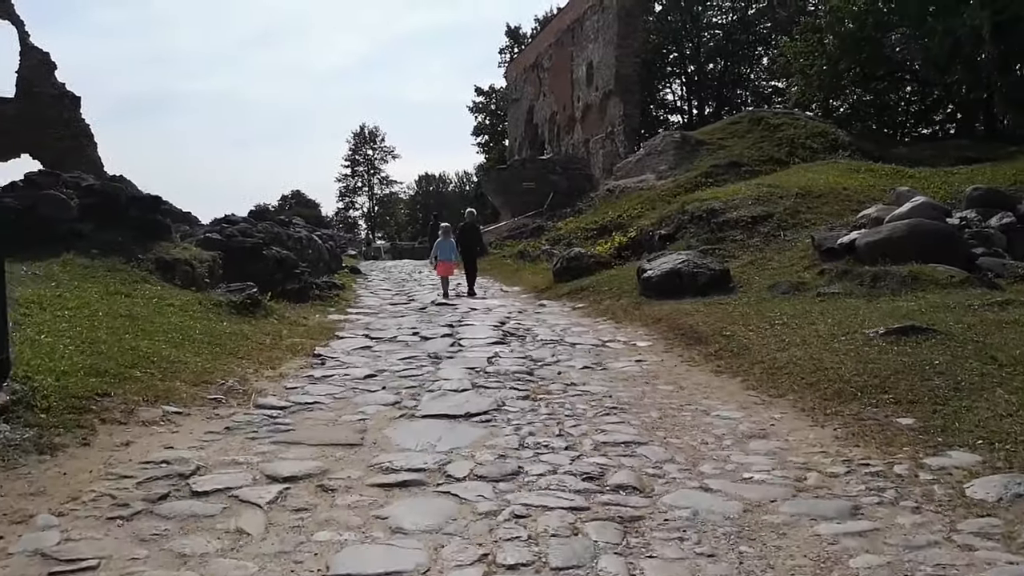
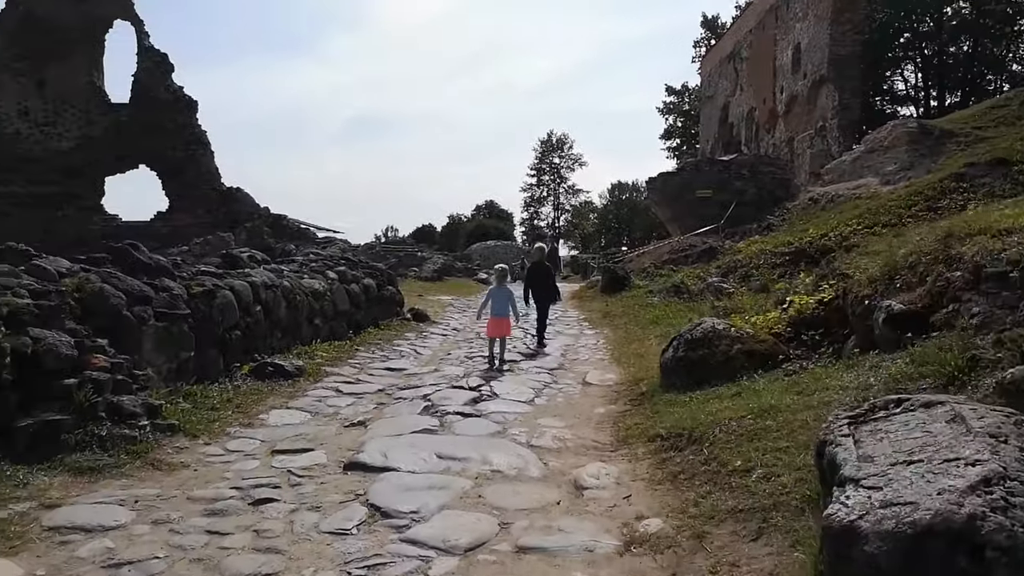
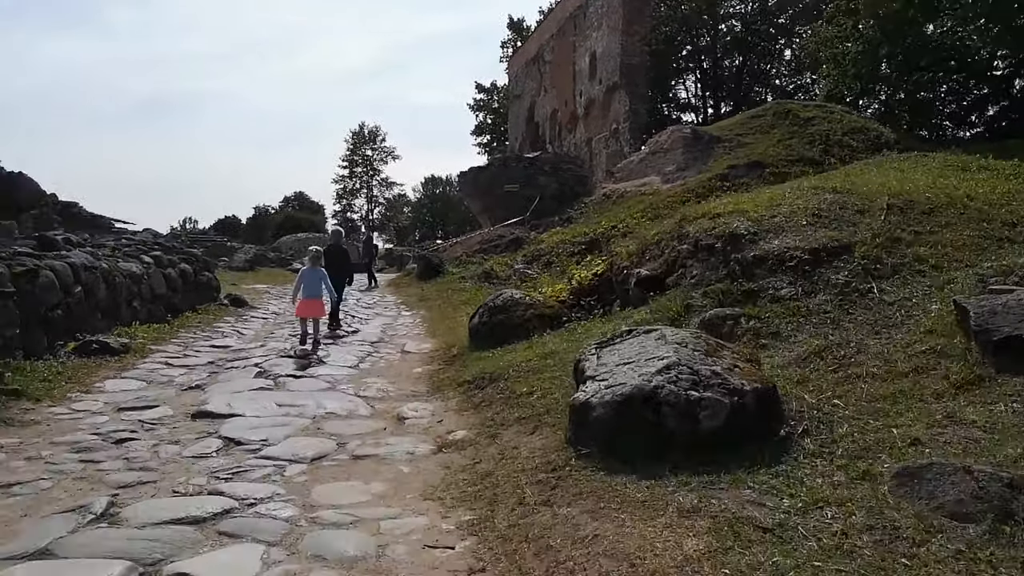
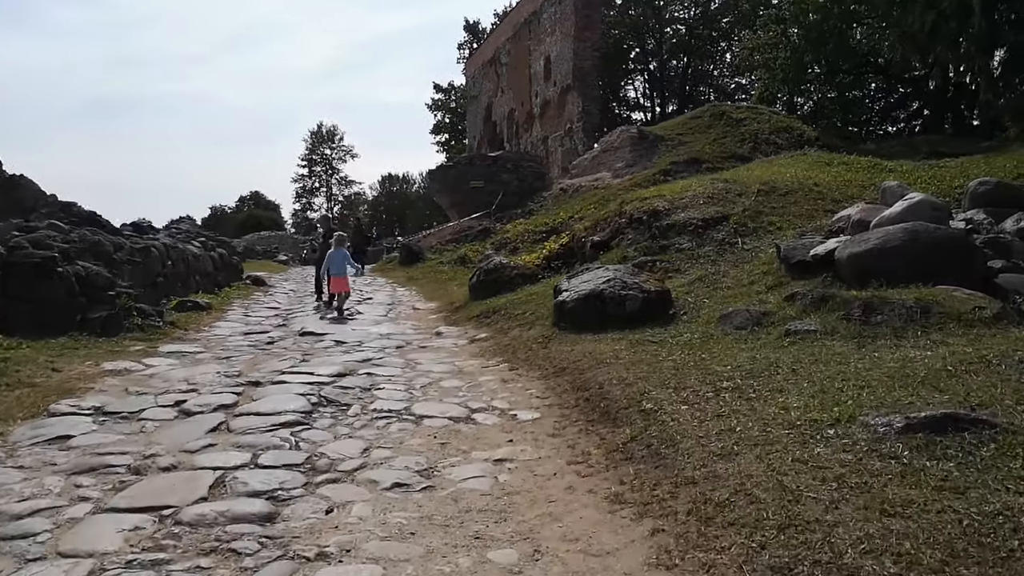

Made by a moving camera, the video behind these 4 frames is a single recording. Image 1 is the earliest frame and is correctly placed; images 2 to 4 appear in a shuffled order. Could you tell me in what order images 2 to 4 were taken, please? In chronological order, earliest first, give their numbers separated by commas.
4, 3, 2
